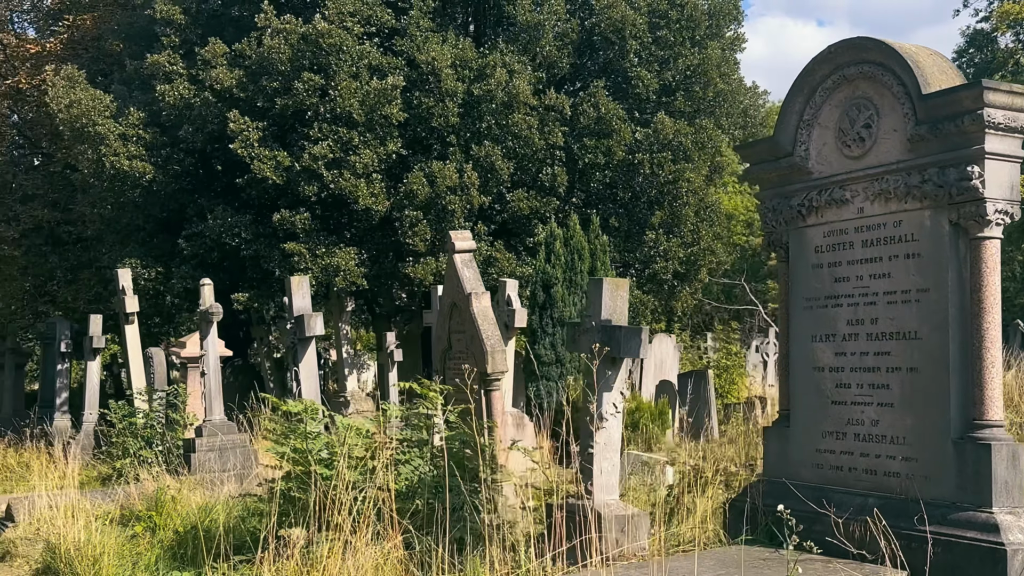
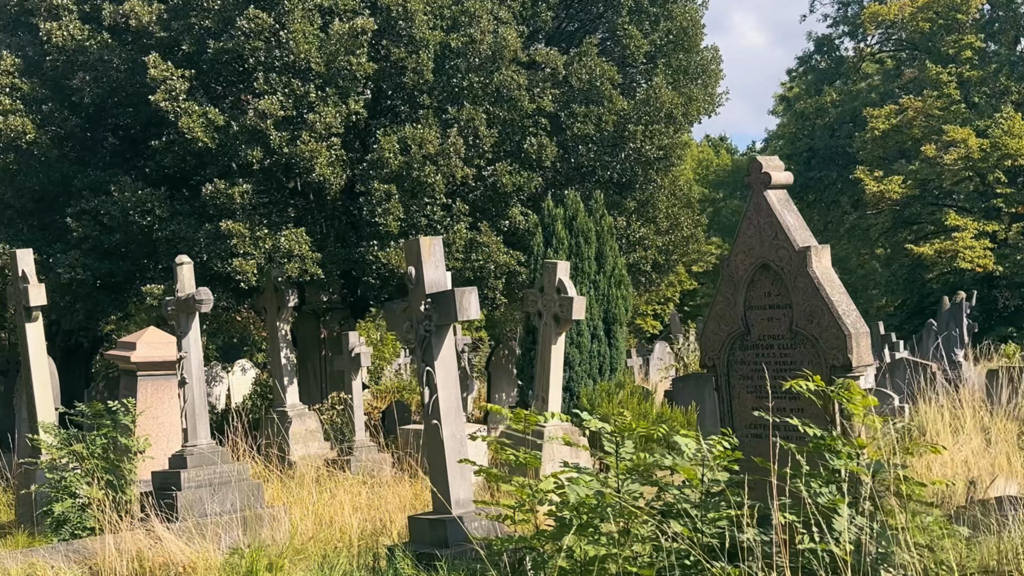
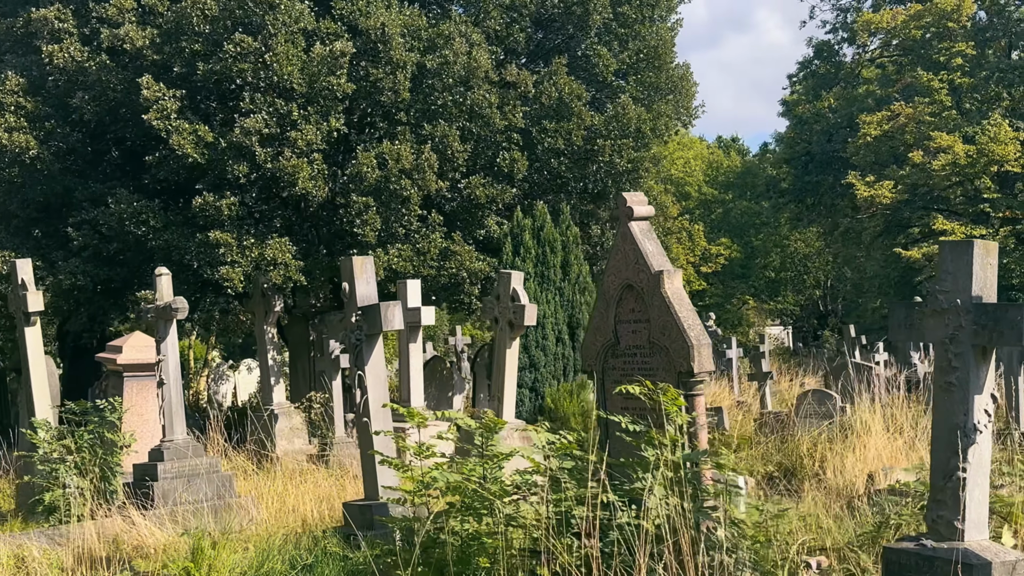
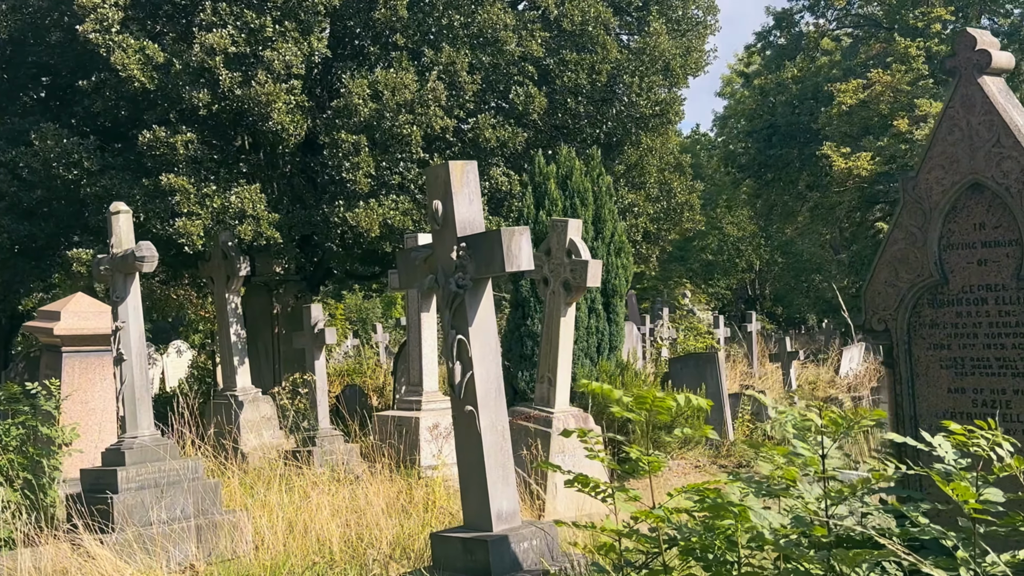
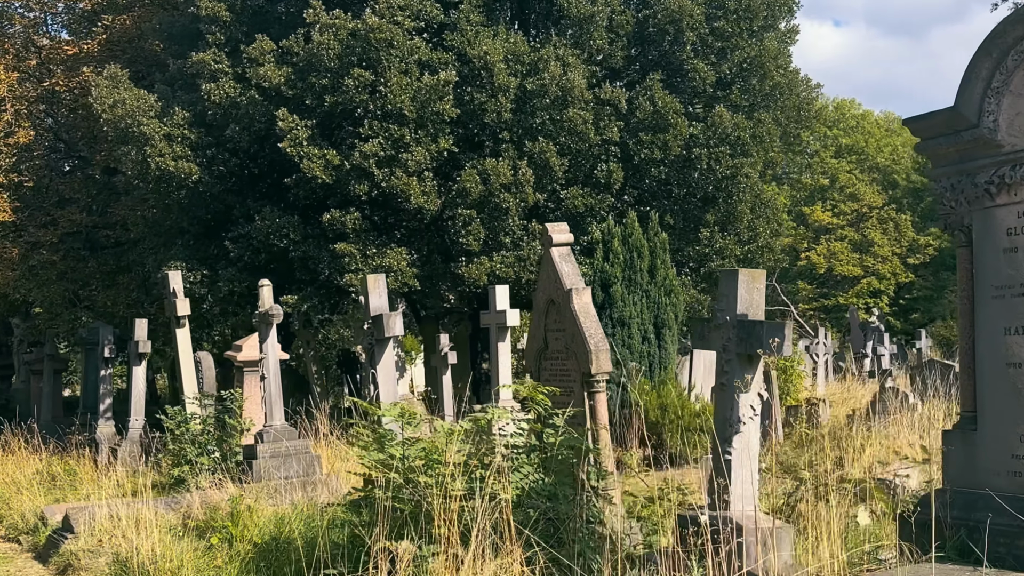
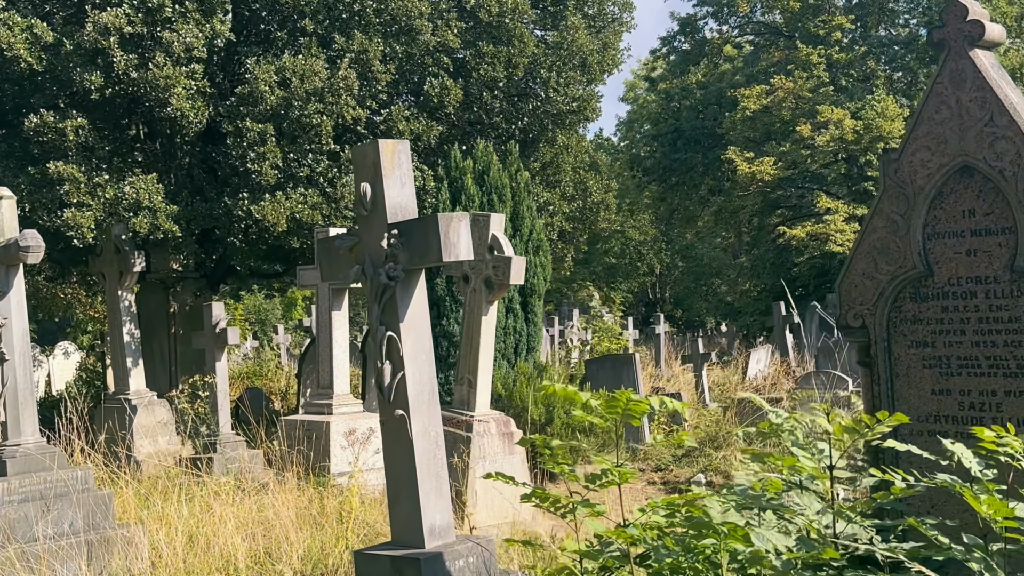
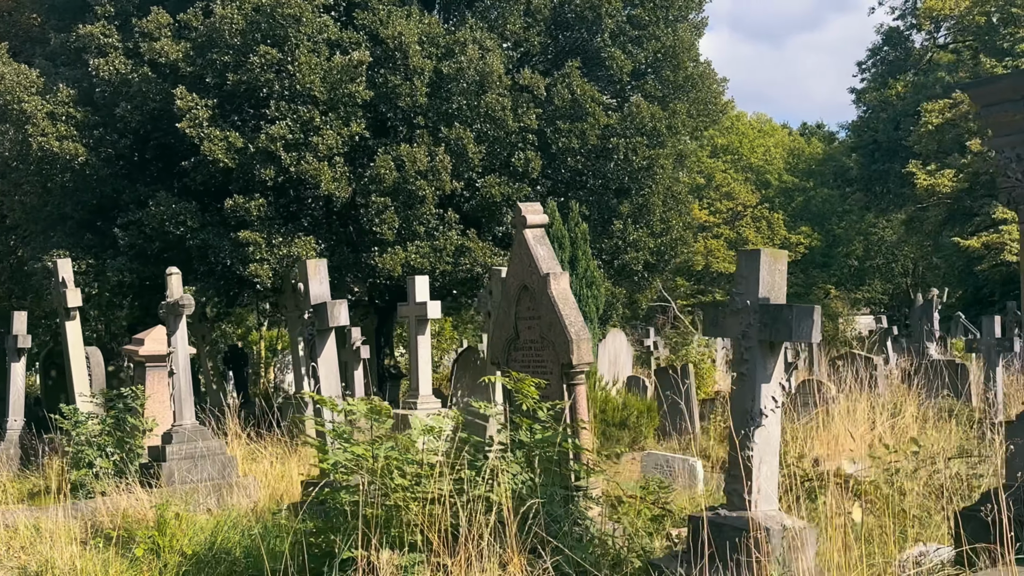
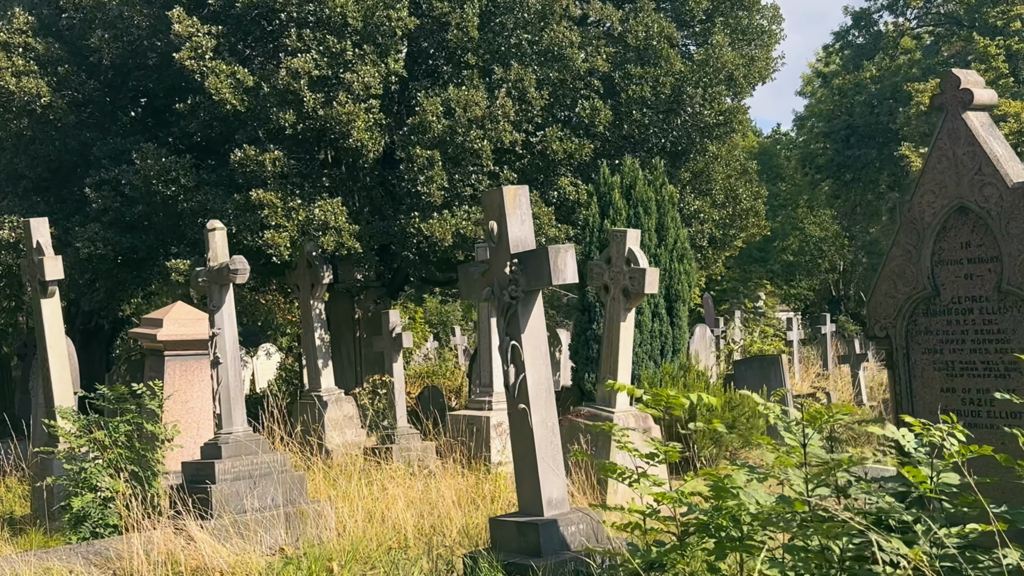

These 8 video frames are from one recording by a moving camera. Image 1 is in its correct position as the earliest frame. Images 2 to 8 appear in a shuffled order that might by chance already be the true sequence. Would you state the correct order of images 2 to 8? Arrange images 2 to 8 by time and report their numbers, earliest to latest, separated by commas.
5, 7, 3, 2, 8, 4, 6
